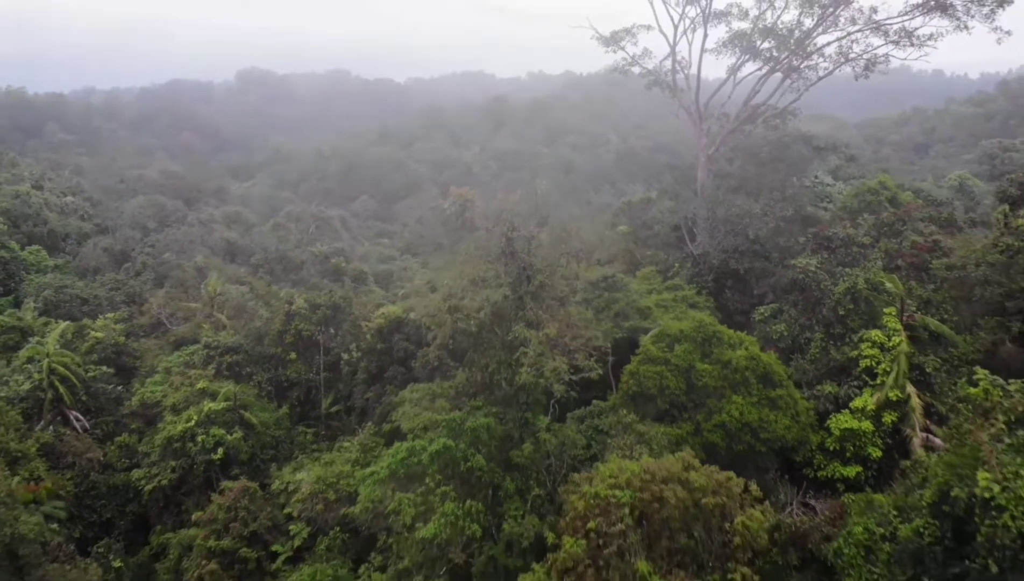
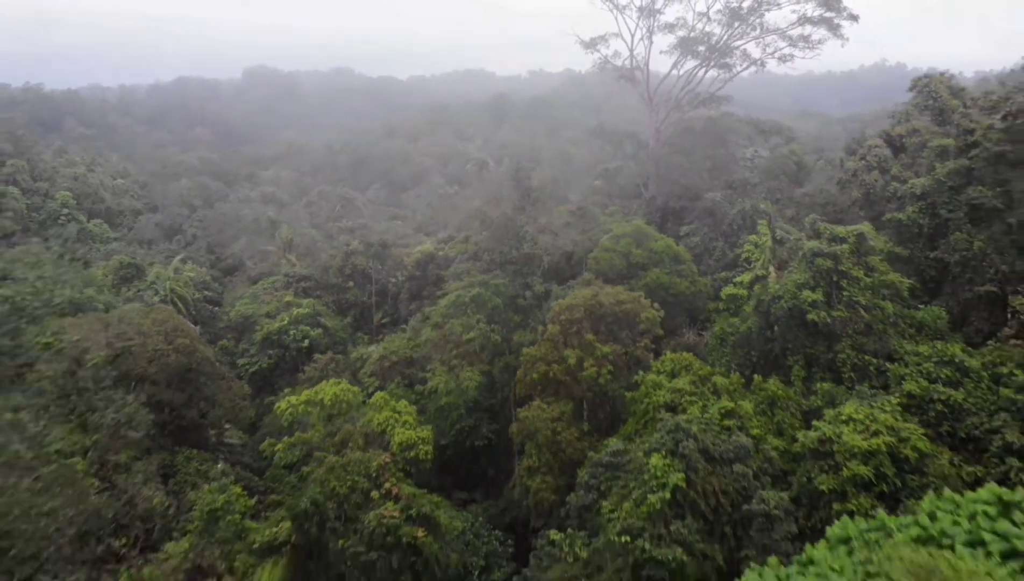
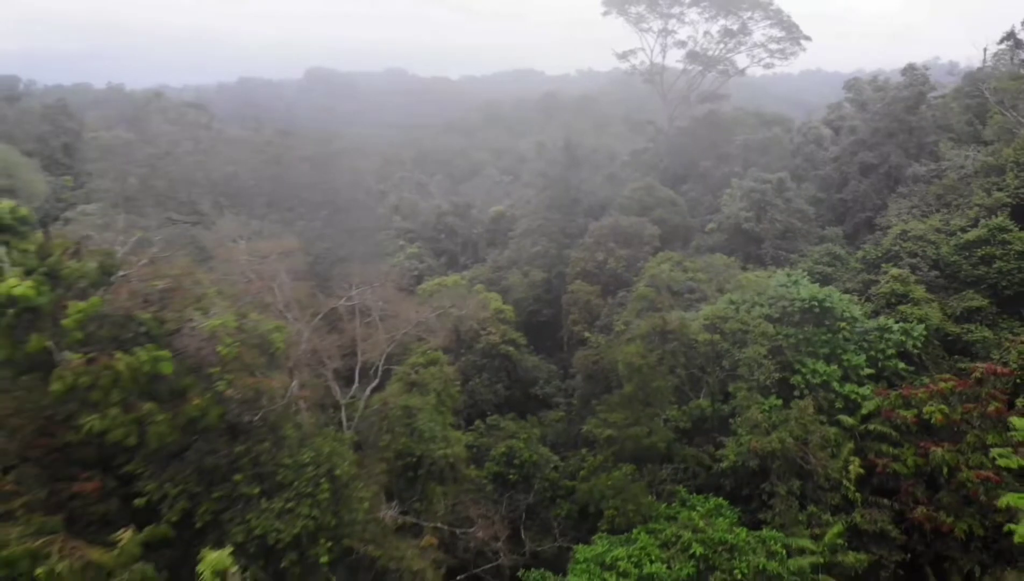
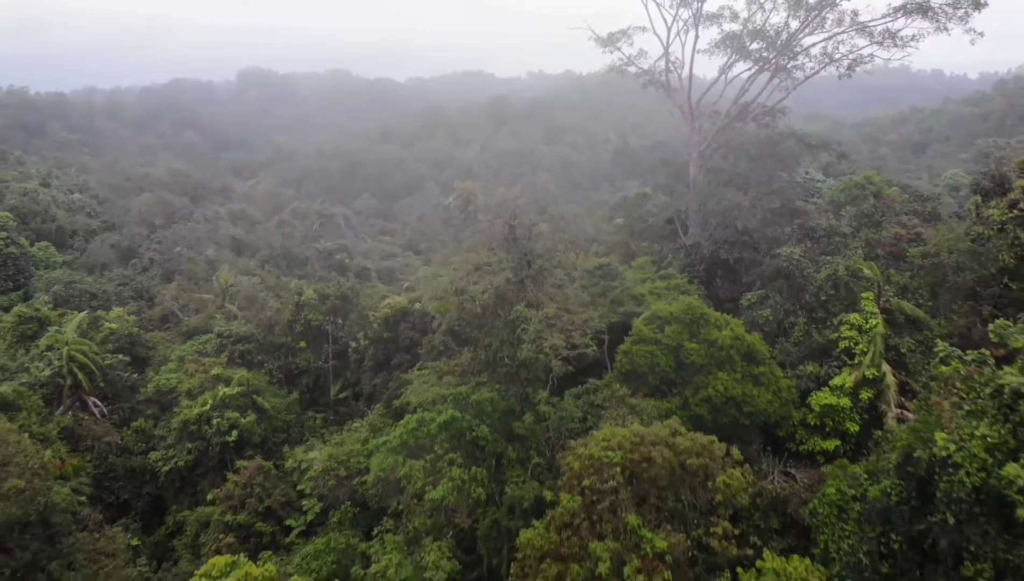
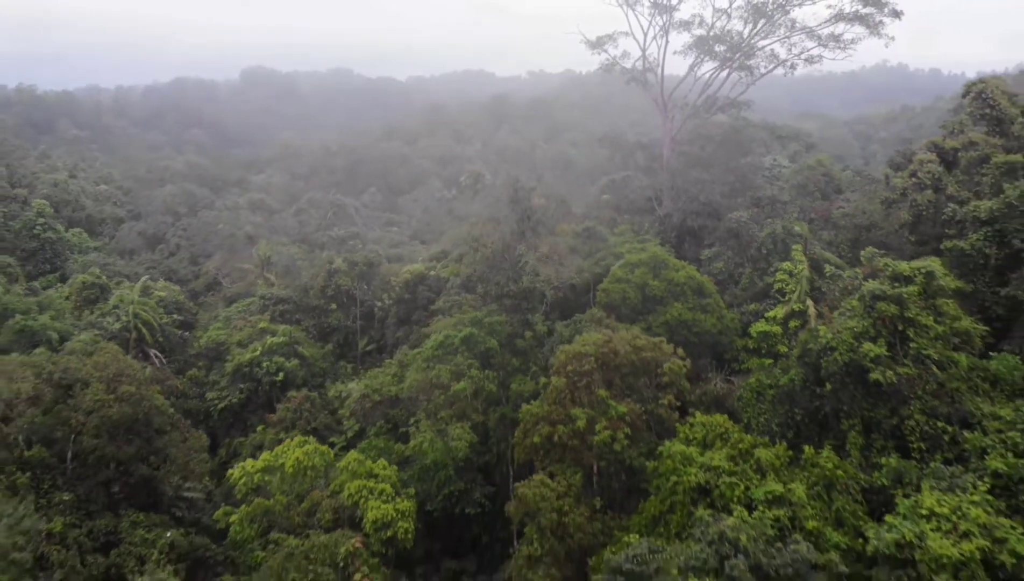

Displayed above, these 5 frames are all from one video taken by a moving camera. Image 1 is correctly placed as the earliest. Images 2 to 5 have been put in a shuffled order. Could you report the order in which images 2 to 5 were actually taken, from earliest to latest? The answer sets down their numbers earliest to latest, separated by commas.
4, 5, 2, 3
